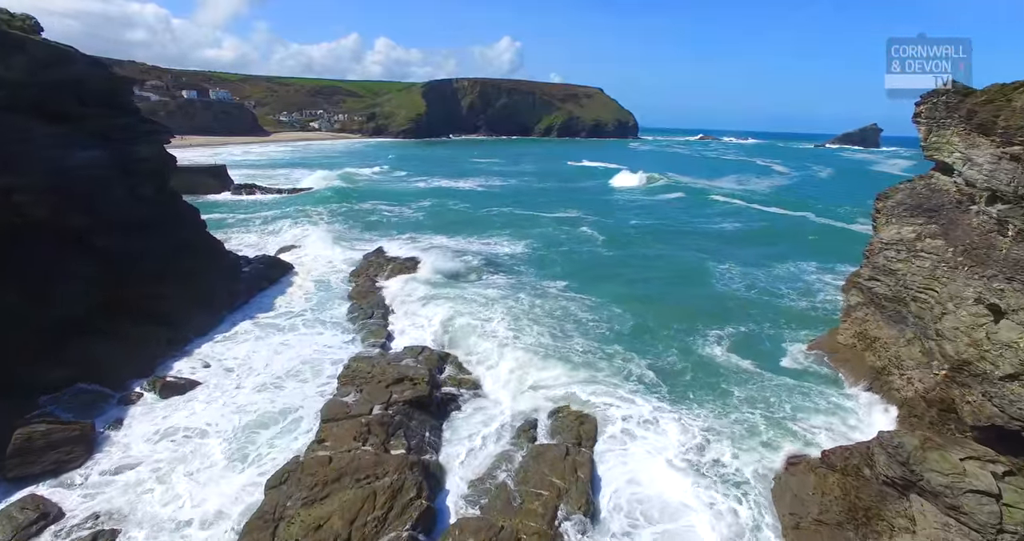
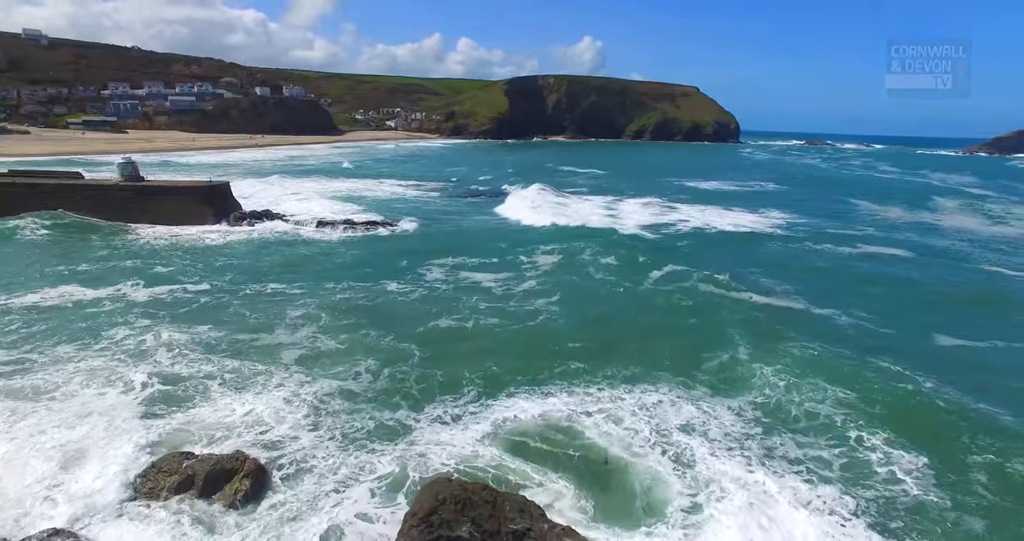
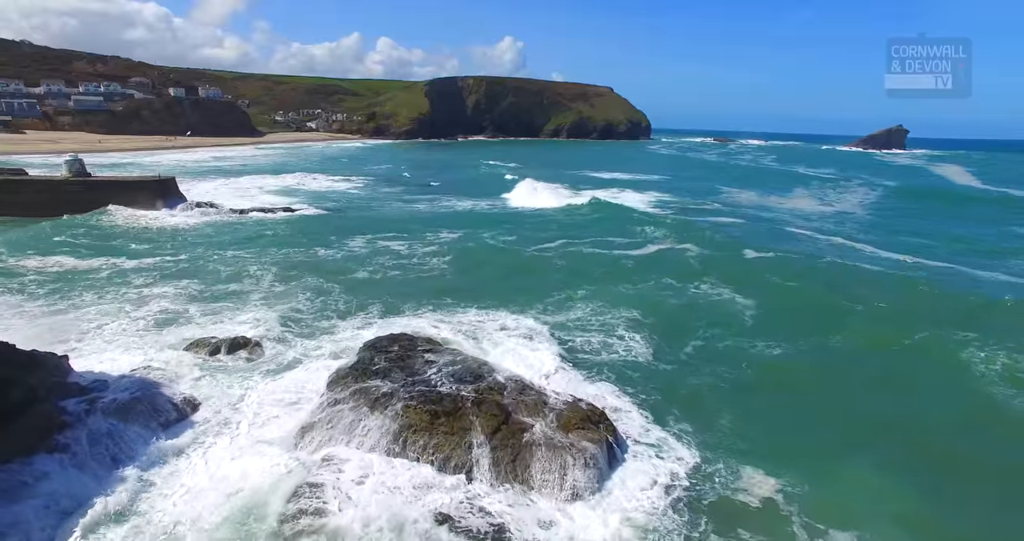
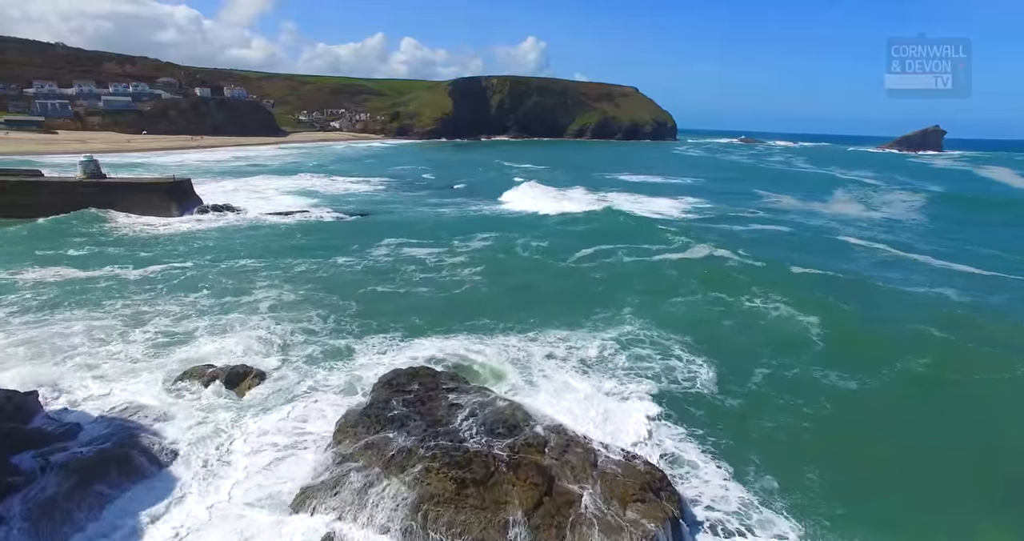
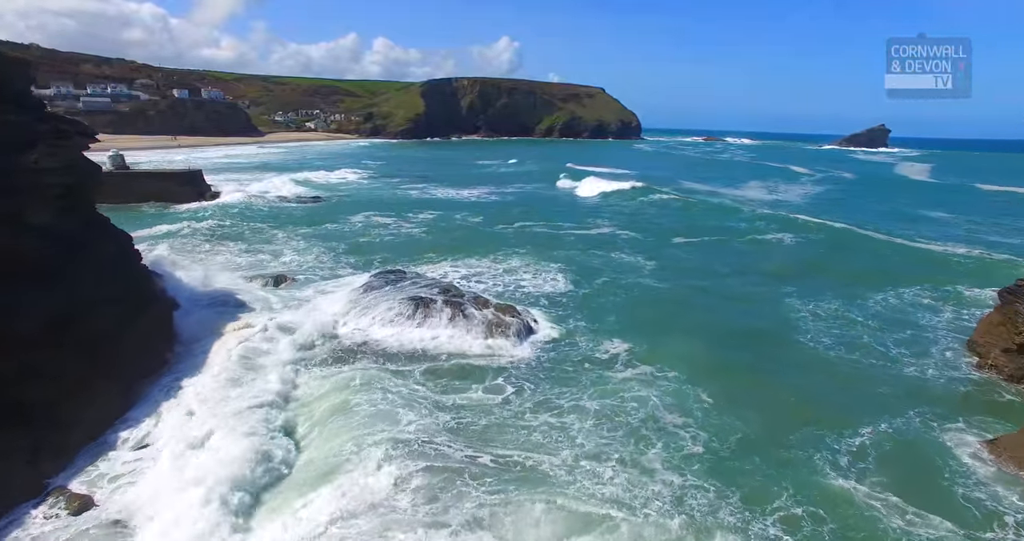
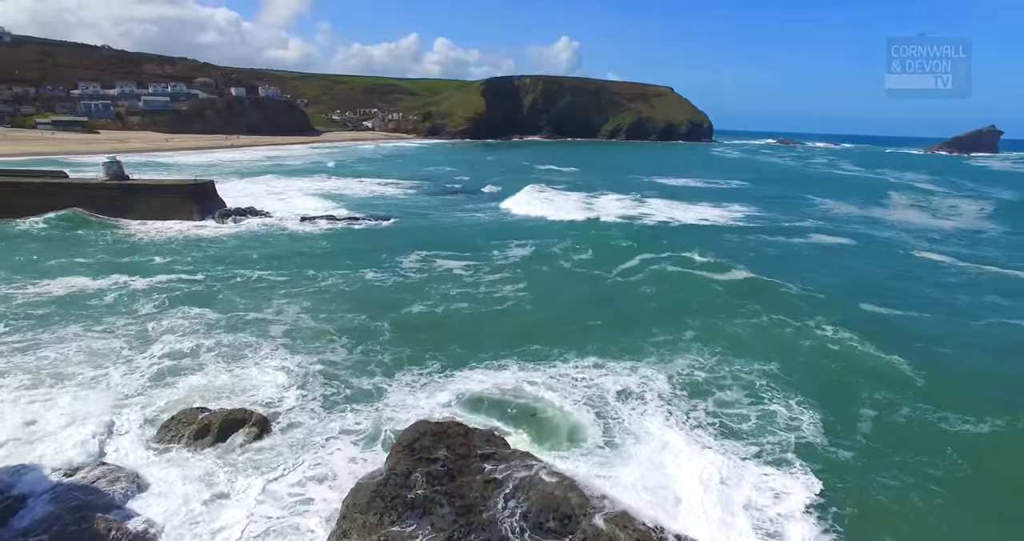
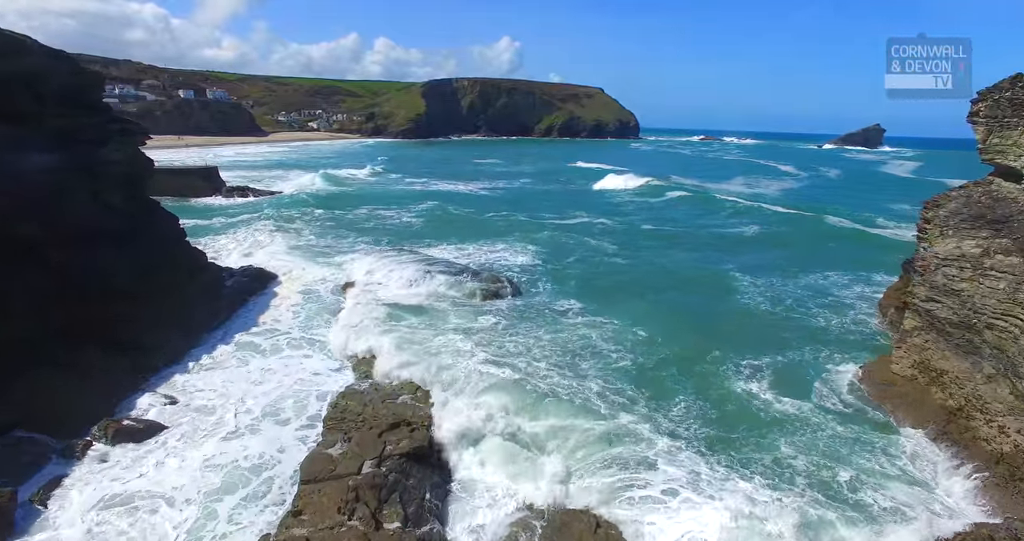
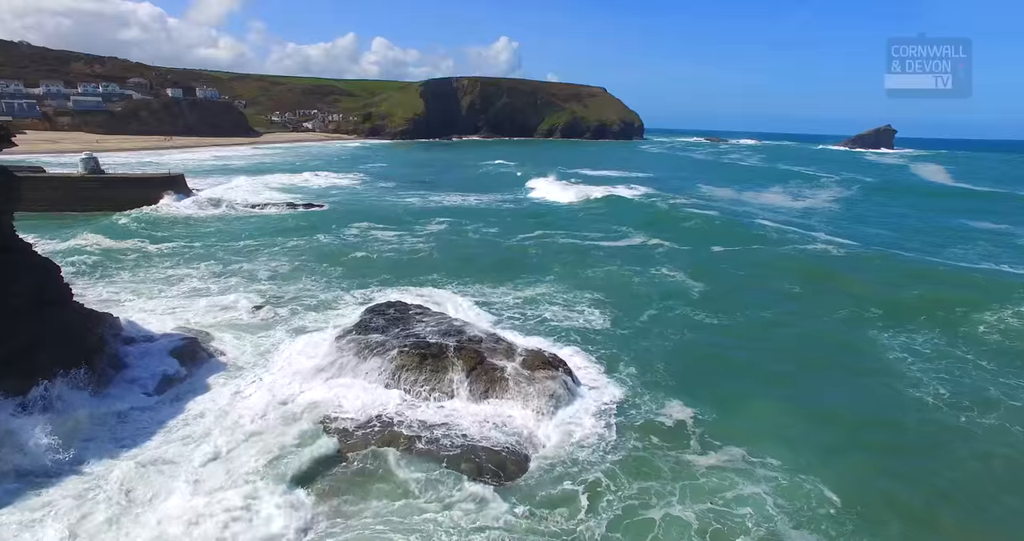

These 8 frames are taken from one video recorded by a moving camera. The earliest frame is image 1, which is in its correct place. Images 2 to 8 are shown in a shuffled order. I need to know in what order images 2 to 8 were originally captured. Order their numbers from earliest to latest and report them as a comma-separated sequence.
7, 5, 8, 3, 4, 6, 2
